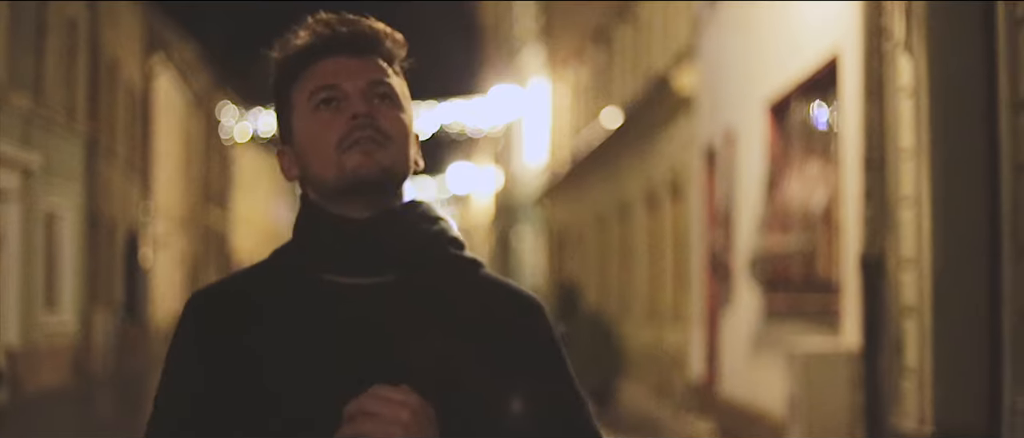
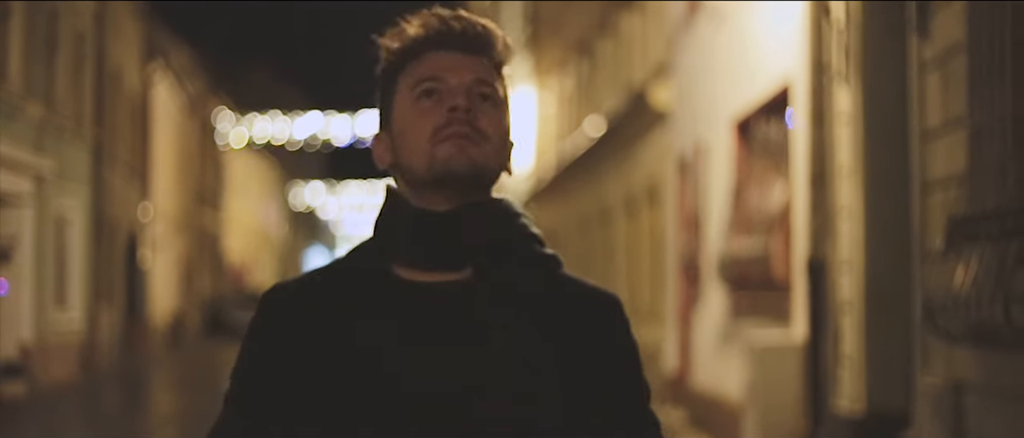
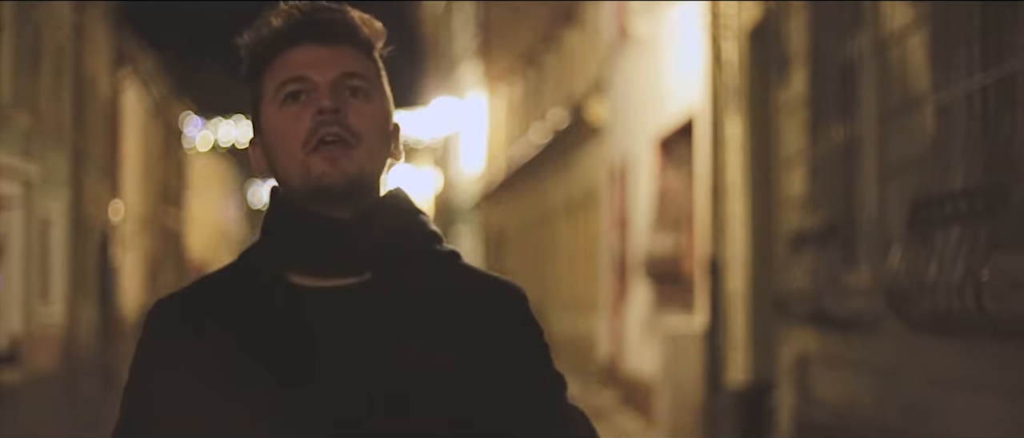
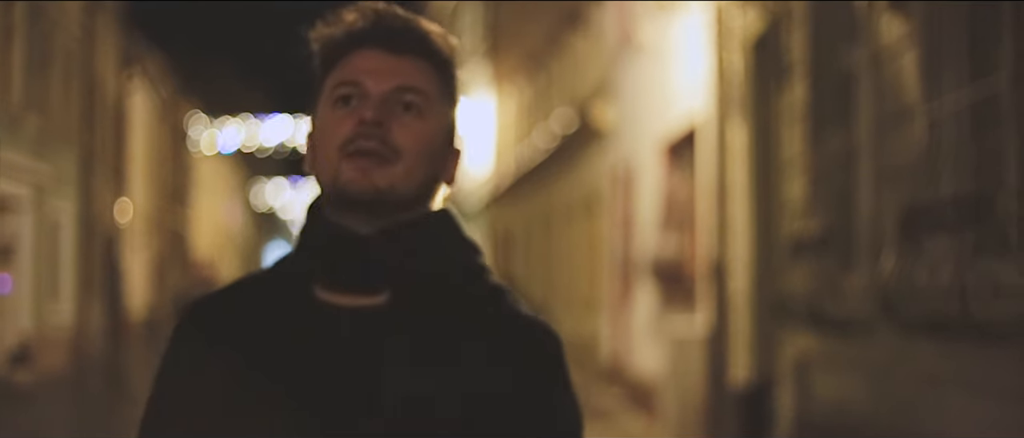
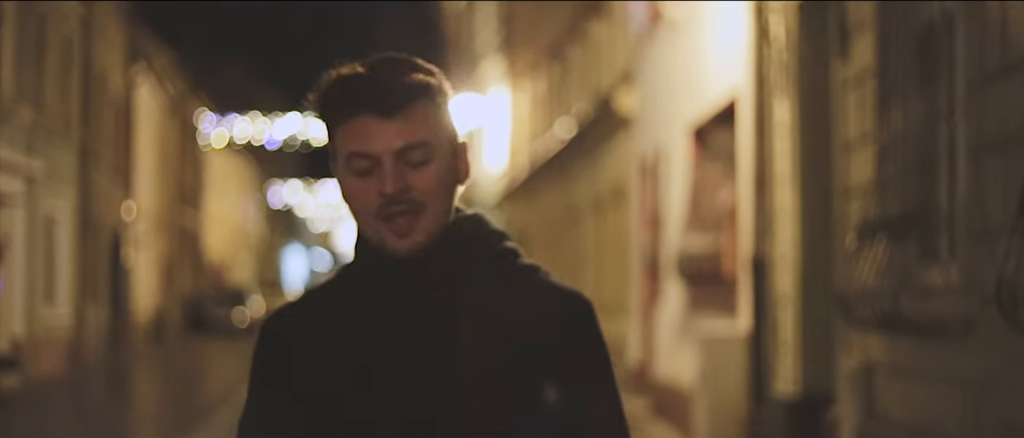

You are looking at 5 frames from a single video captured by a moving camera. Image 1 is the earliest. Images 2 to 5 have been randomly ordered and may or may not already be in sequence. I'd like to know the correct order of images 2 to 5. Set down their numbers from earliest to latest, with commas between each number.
2, 5, 3, 4
